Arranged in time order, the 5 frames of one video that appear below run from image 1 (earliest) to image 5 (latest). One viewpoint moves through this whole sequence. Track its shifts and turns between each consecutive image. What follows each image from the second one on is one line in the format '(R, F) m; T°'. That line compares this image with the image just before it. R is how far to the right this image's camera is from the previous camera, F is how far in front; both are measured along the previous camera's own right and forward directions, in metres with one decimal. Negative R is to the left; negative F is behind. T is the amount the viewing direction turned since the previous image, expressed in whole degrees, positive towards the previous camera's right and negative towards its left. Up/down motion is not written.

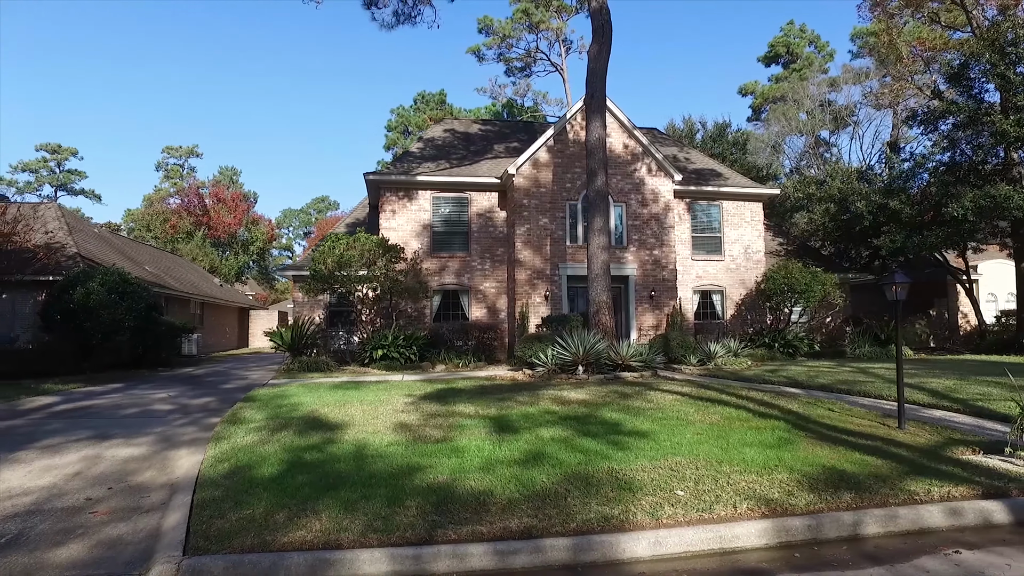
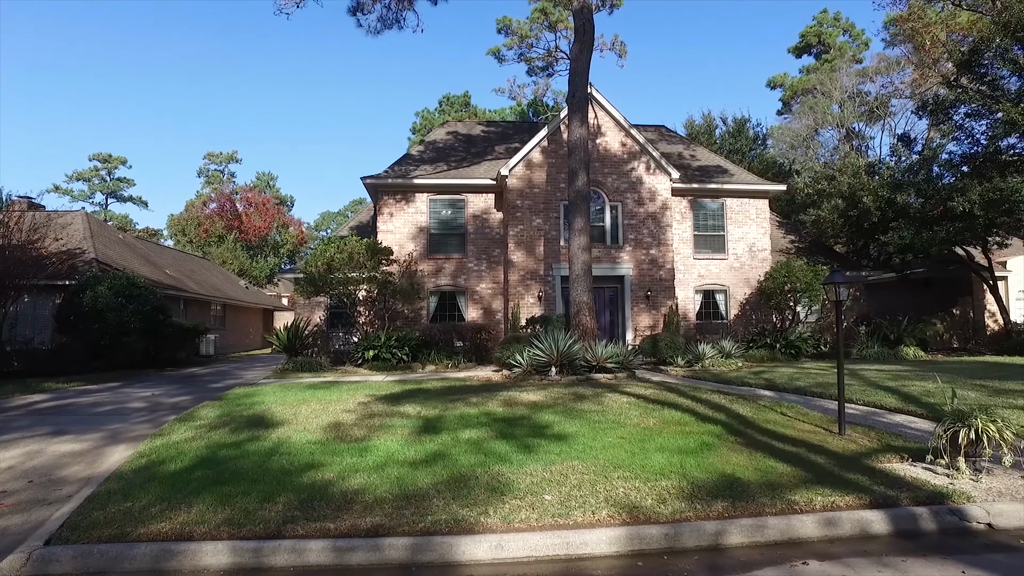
(+1.5, 0.0) m; -4°
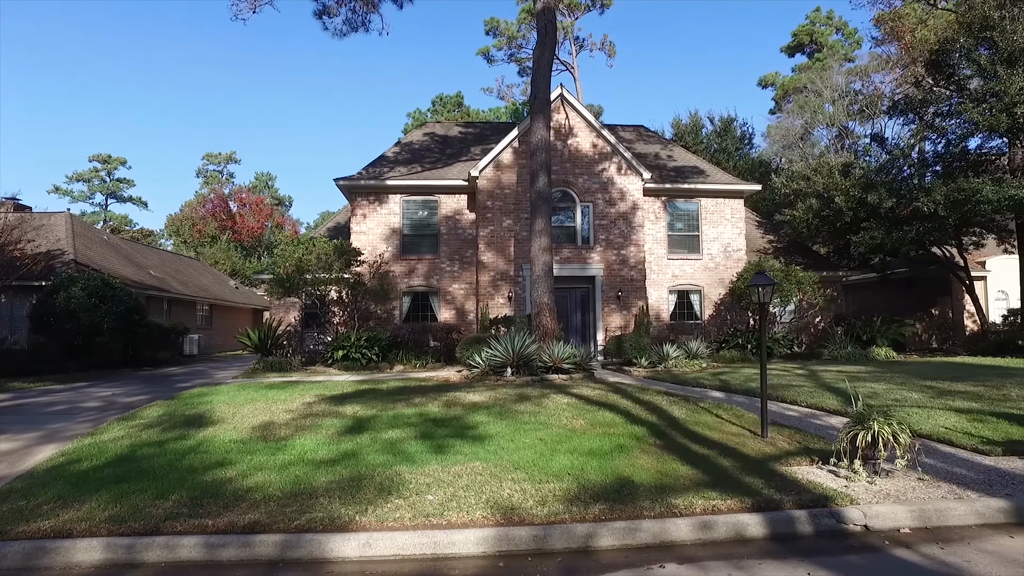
(+1.1, -0.1) m; -1°
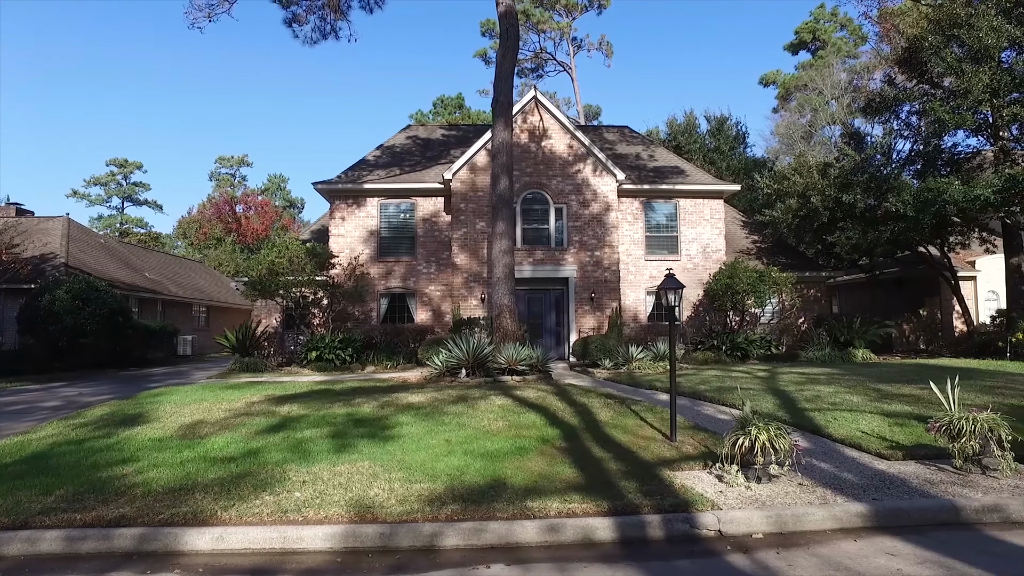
(+1.4, -0.1) m; -2°
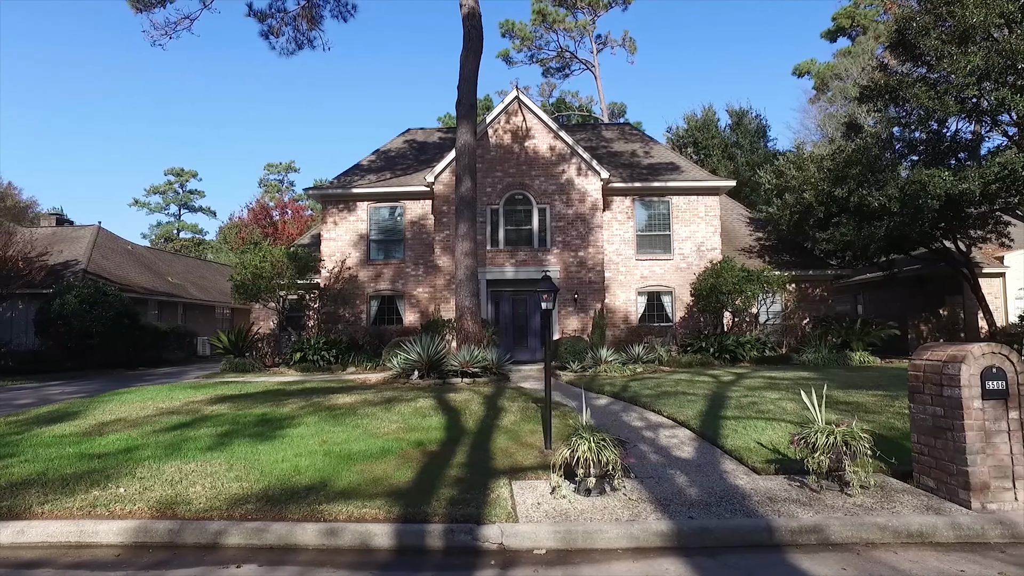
(+2.3, +0.2) m; -6°
